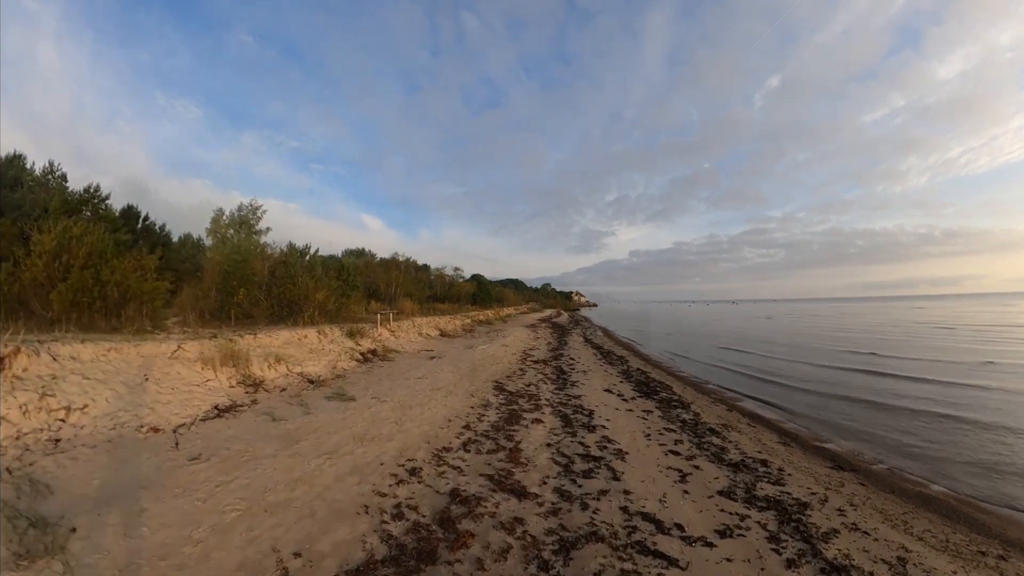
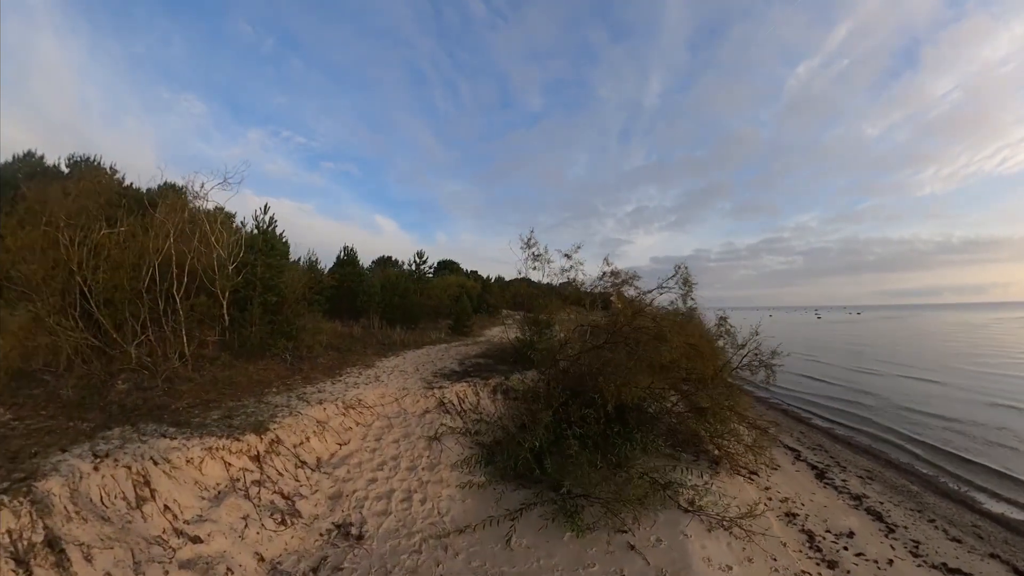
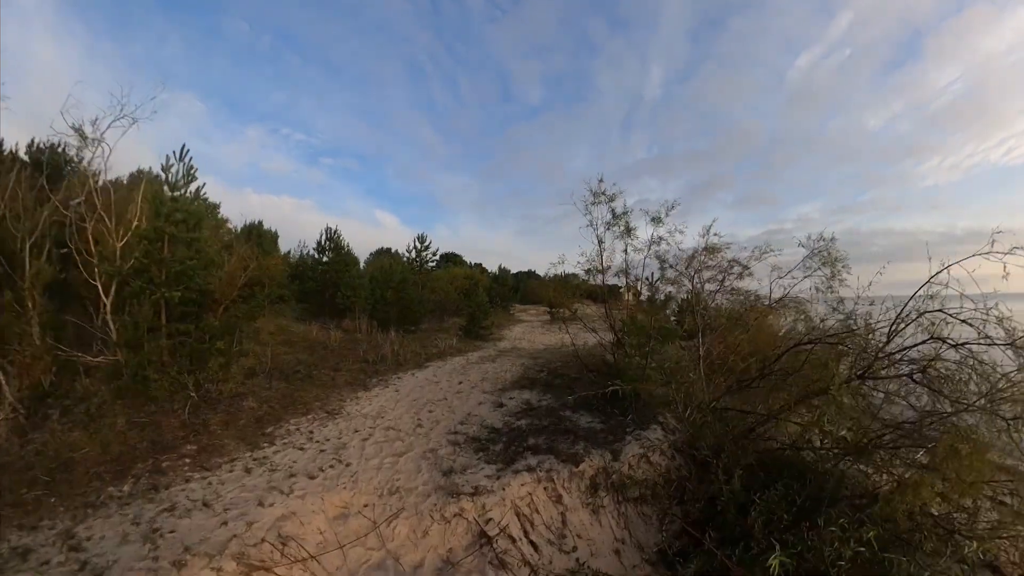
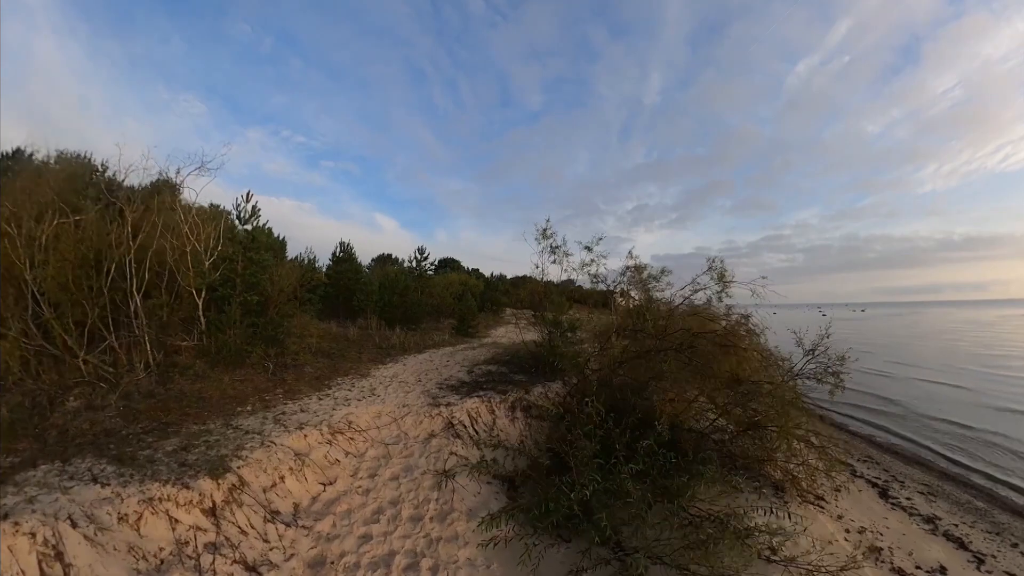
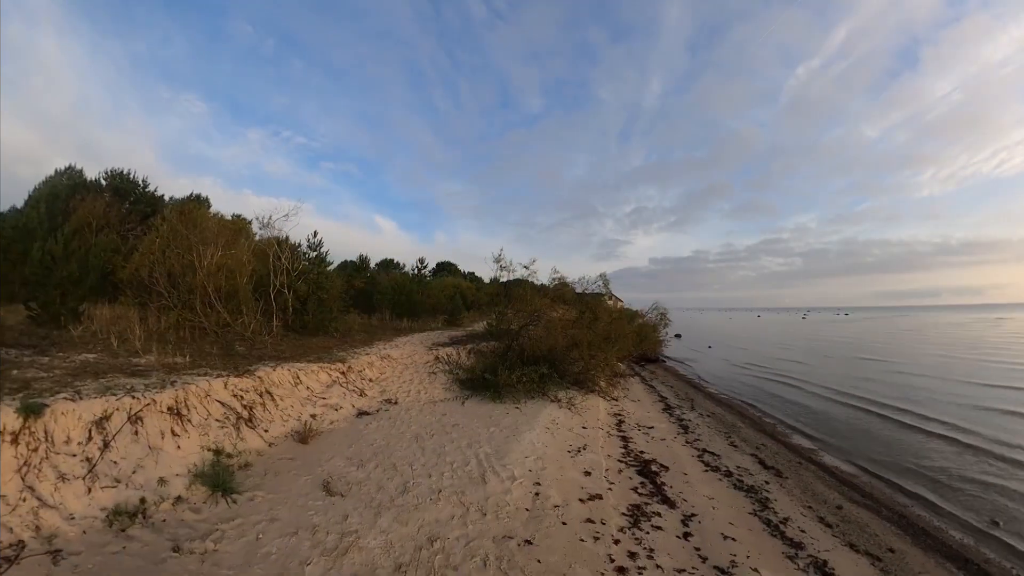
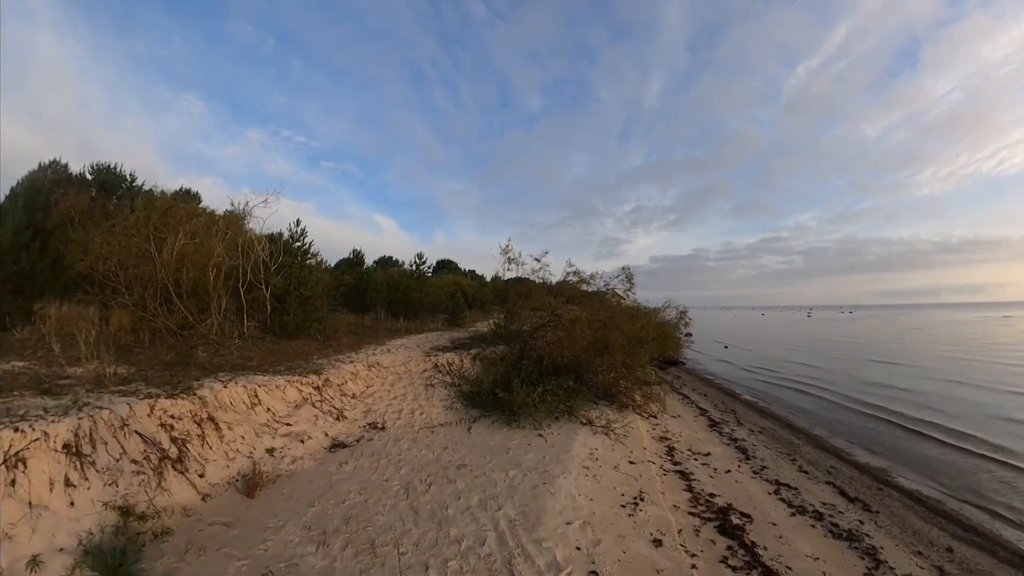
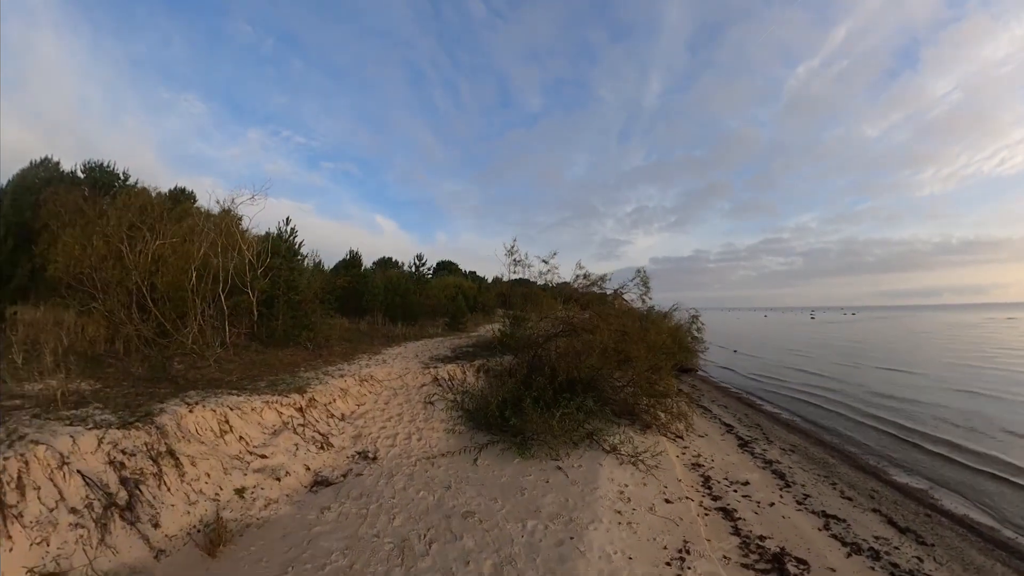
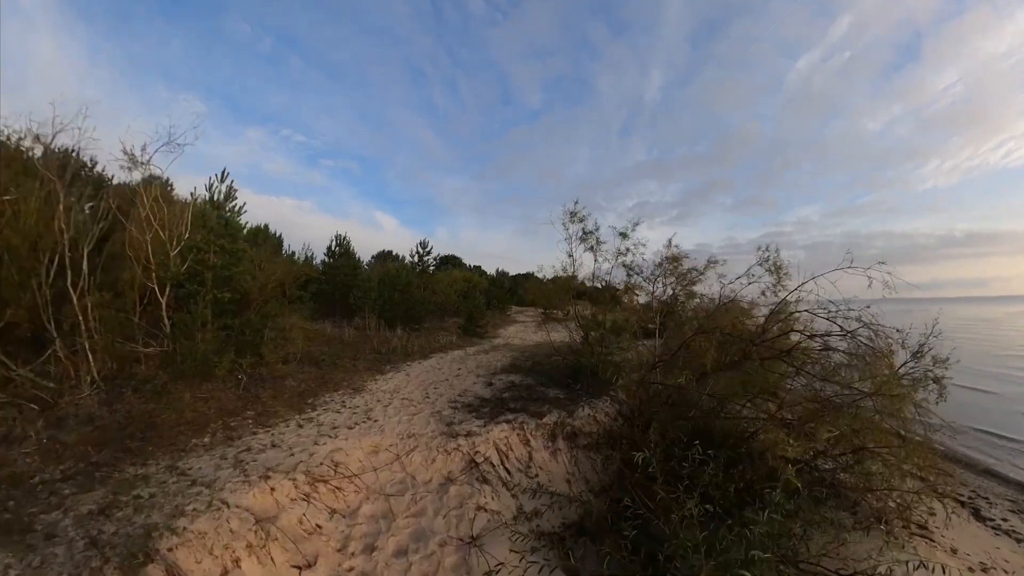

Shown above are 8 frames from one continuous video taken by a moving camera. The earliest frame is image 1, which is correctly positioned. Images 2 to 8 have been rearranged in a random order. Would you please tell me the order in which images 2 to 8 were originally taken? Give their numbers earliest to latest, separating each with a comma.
5, 6, 7, 2, 4, 8, 3
